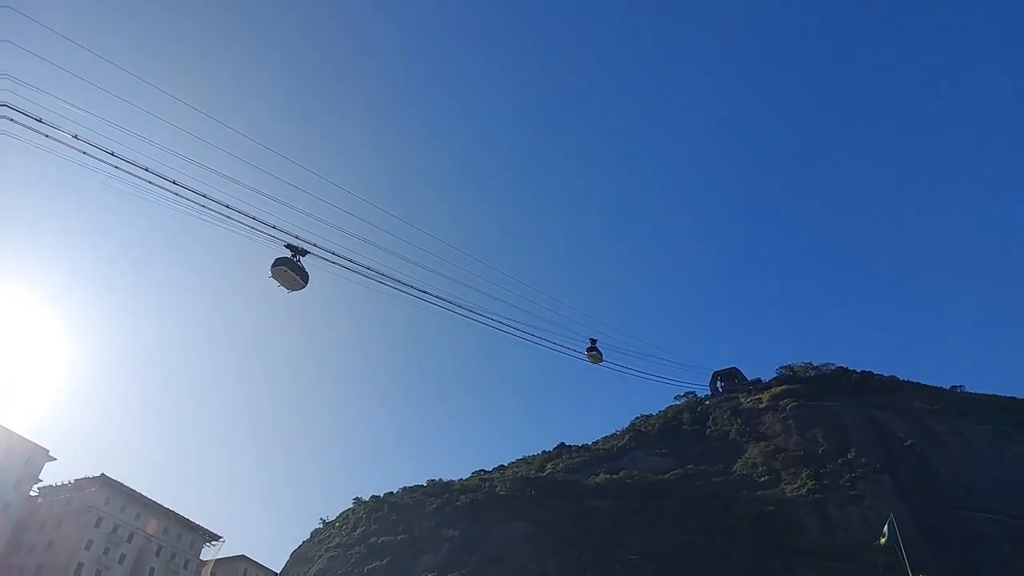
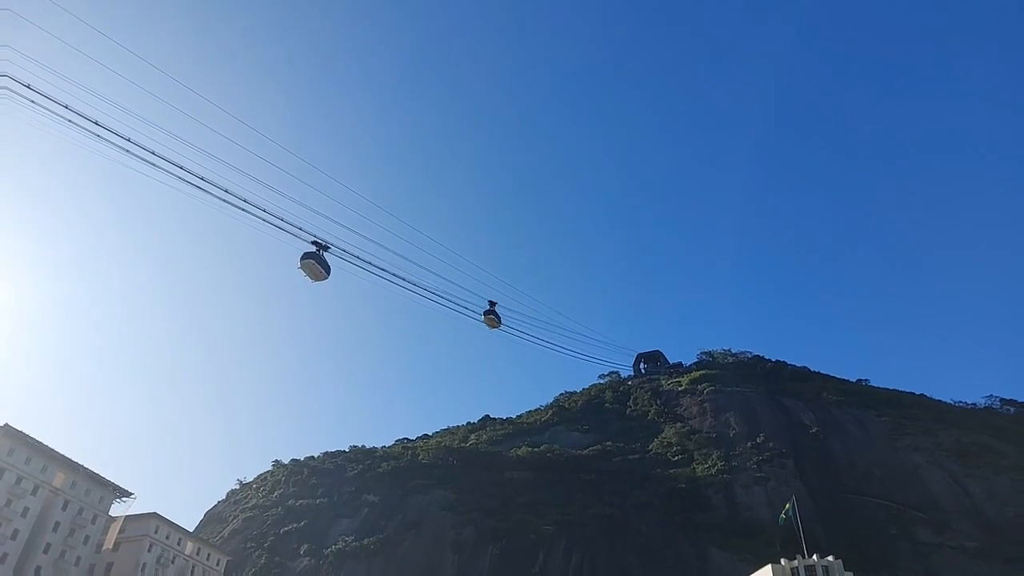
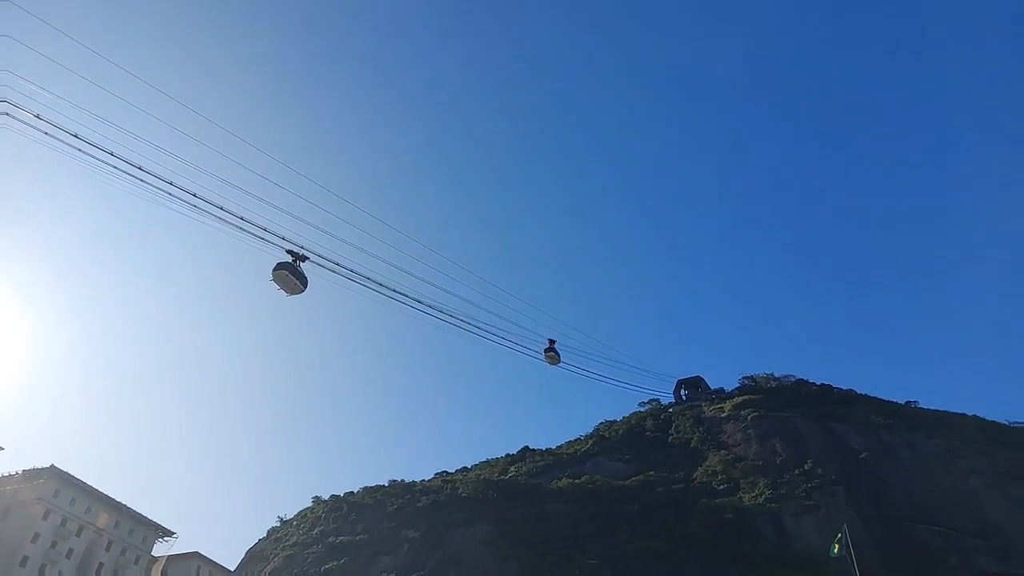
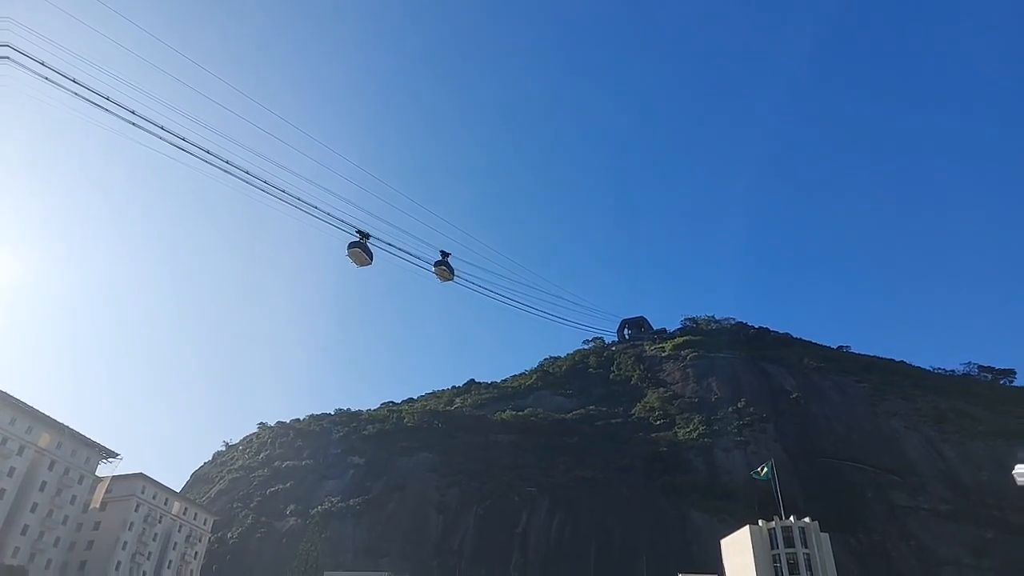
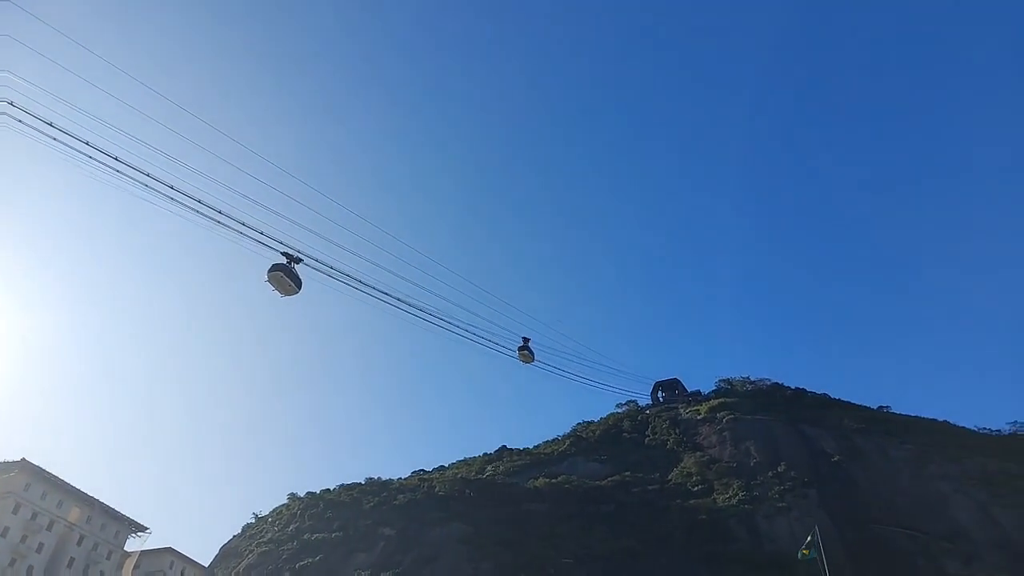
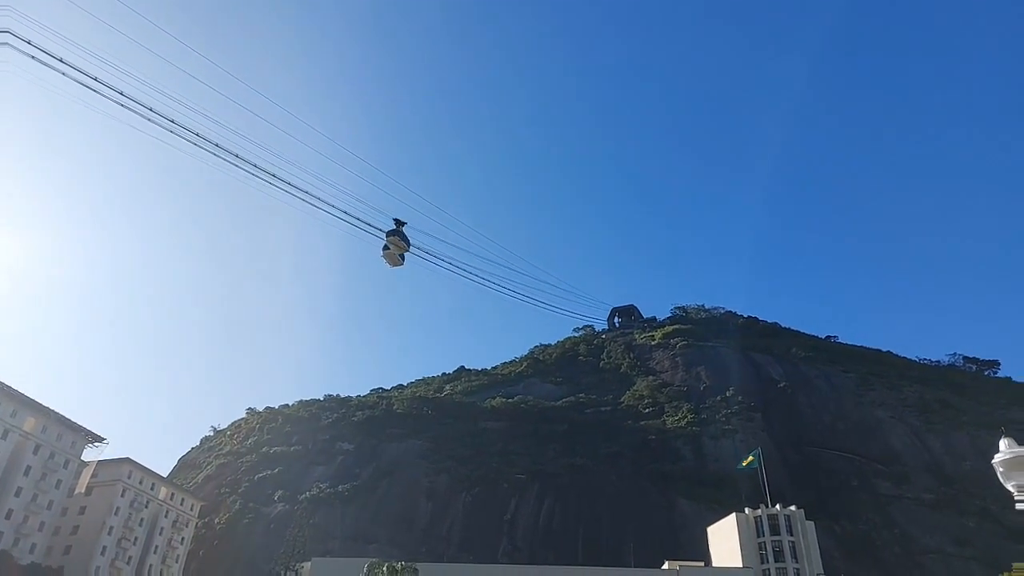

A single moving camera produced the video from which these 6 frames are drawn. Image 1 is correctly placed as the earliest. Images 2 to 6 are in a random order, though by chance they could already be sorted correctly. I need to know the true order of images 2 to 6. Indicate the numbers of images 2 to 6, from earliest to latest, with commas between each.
3, 5, 2, 4, 6
